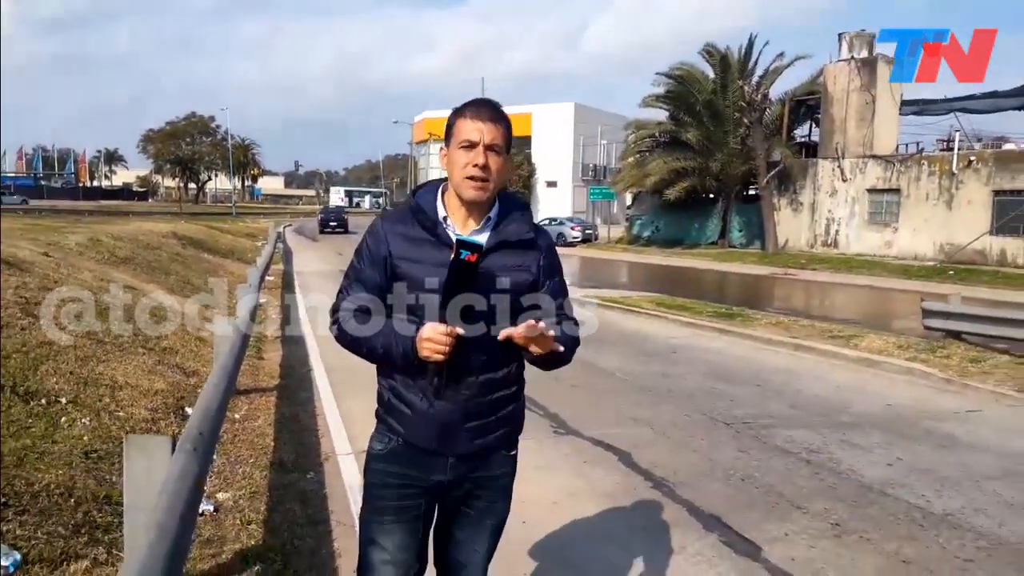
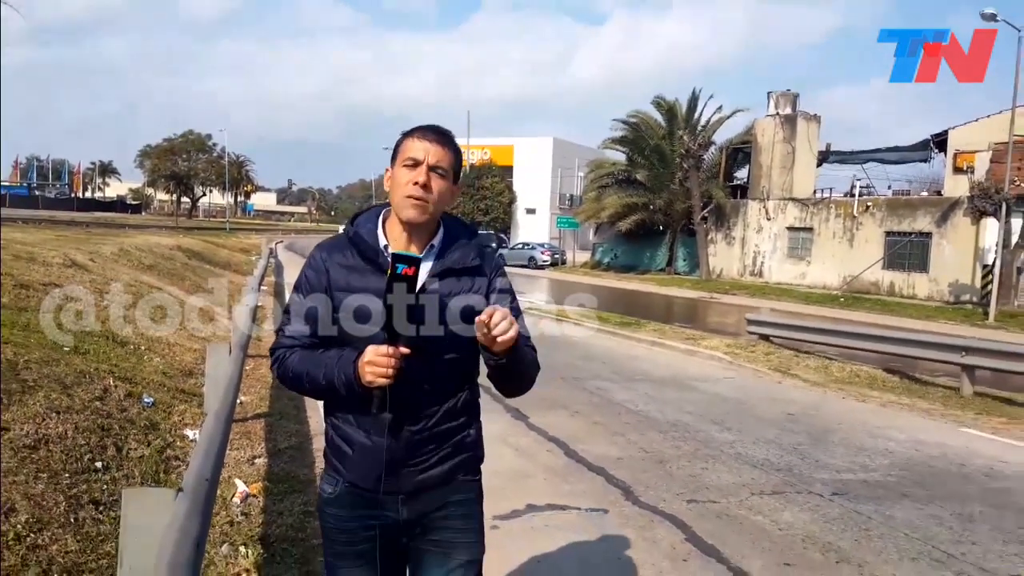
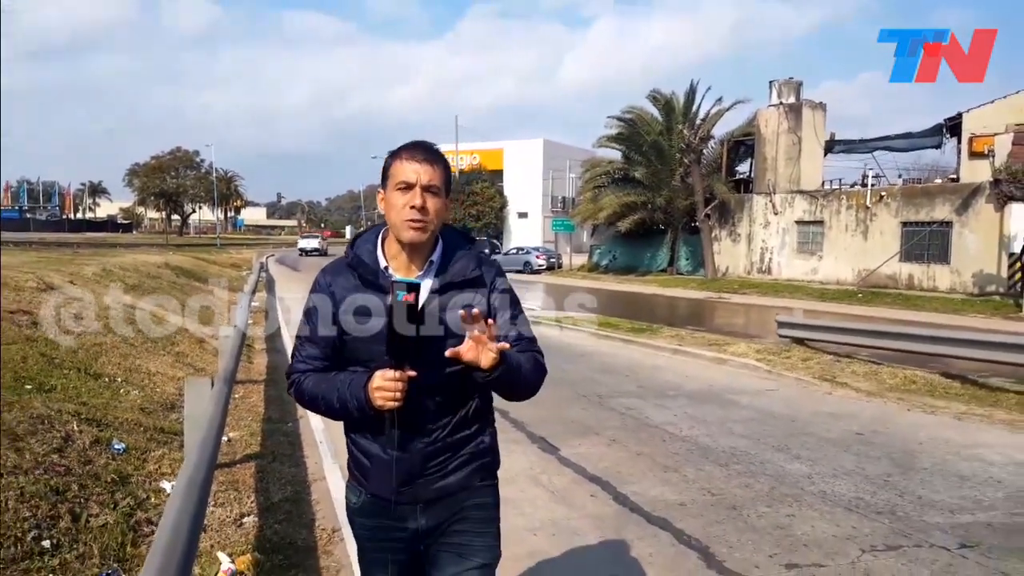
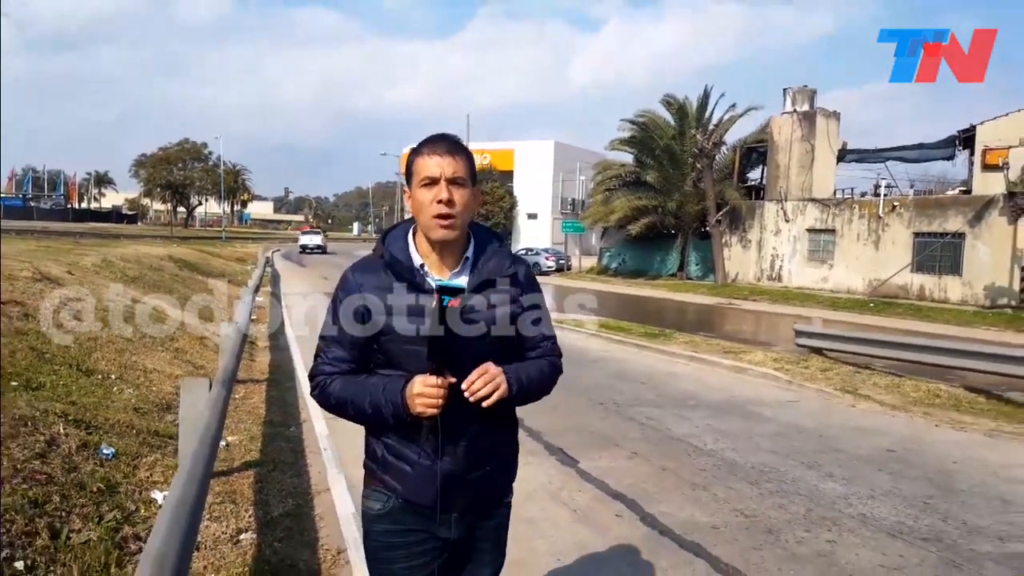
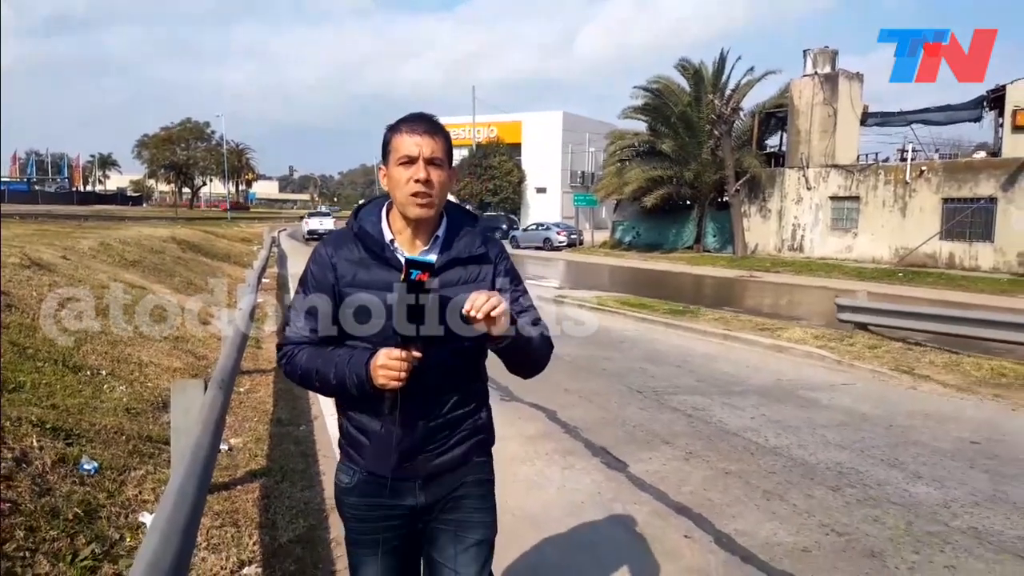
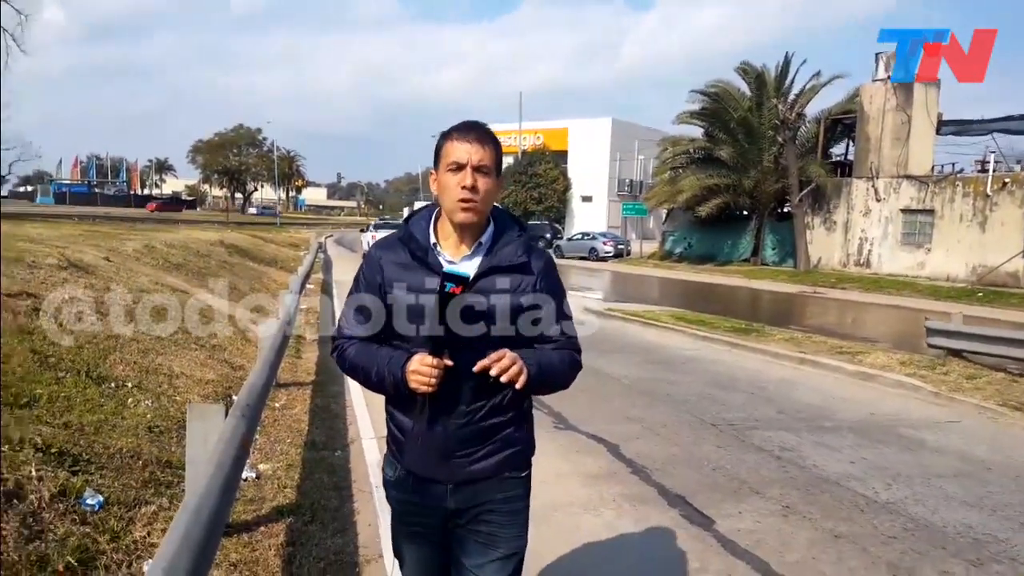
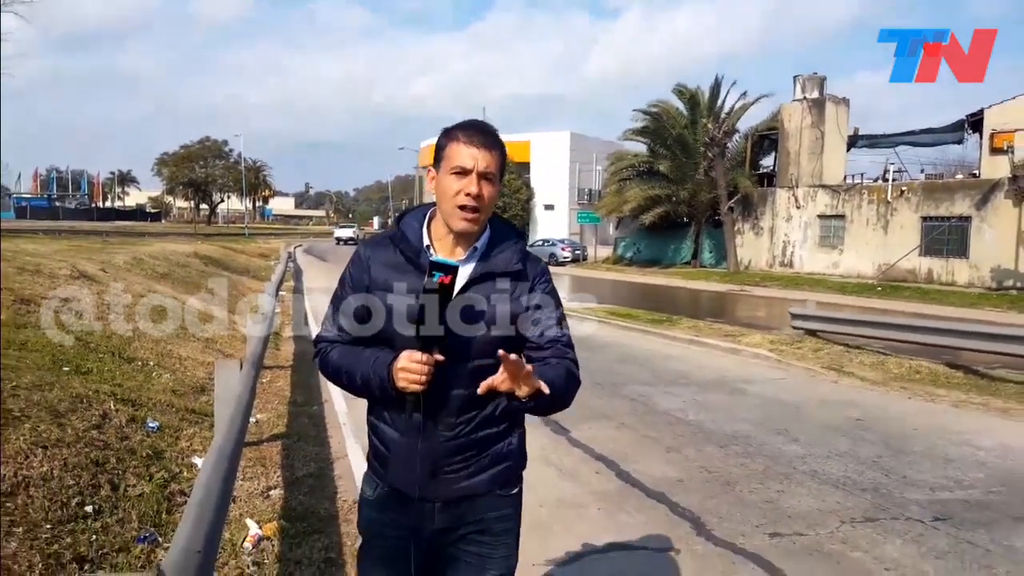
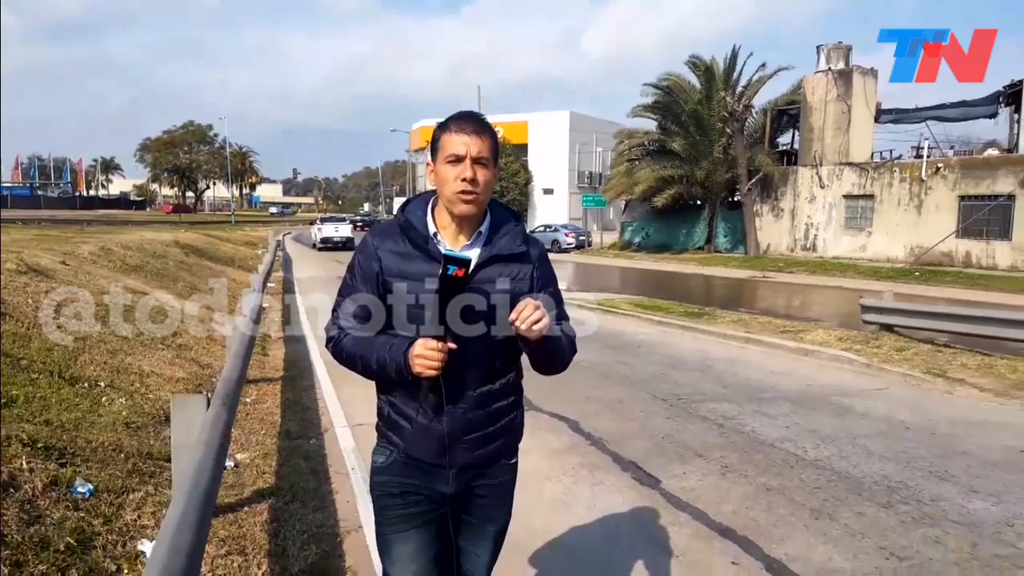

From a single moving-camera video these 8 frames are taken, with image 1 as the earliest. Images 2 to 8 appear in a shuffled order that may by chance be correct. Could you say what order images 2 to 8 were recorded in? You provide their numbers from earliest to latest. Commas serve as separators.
6, 8, 5, 4, 3, 7, 2
